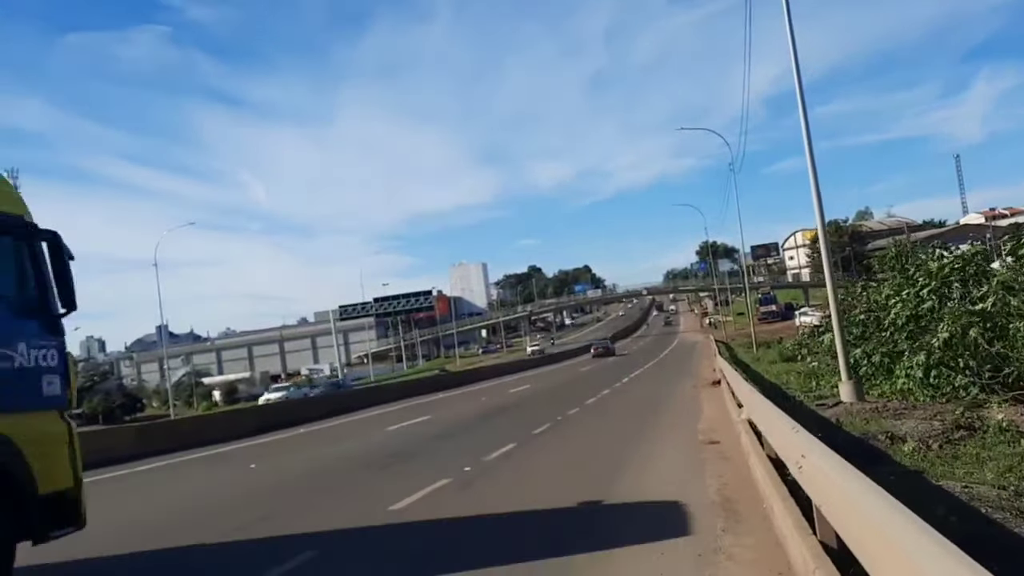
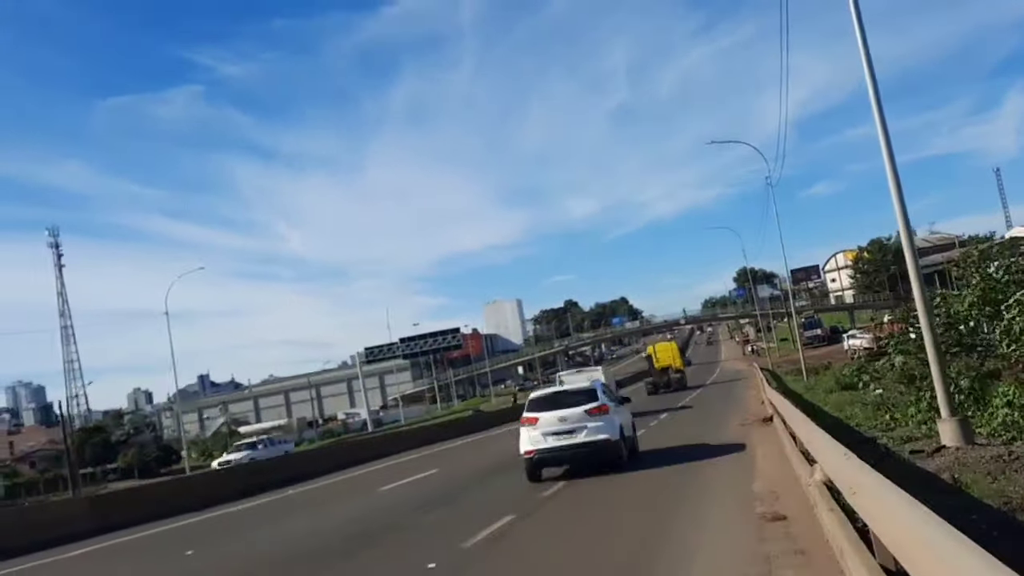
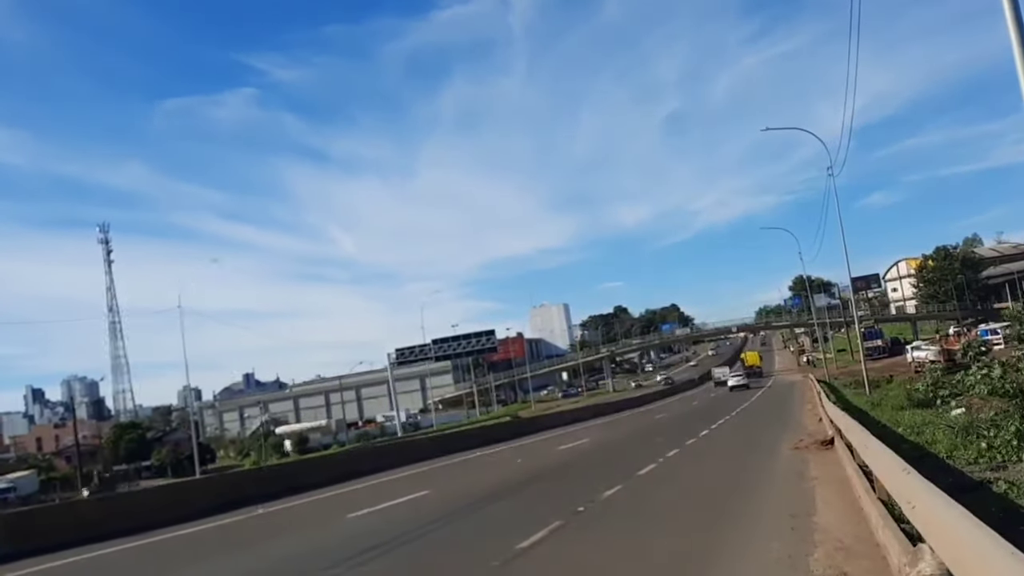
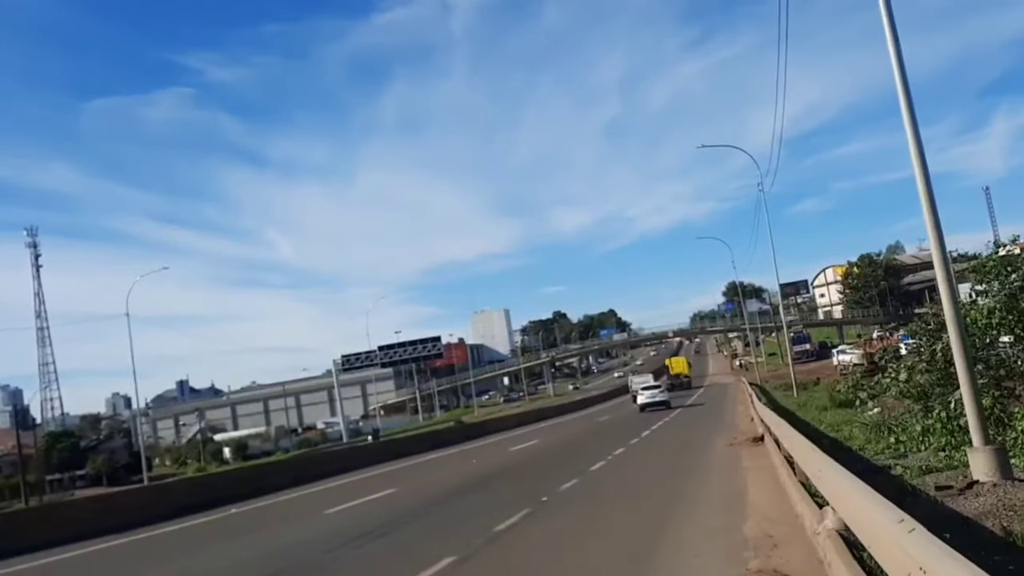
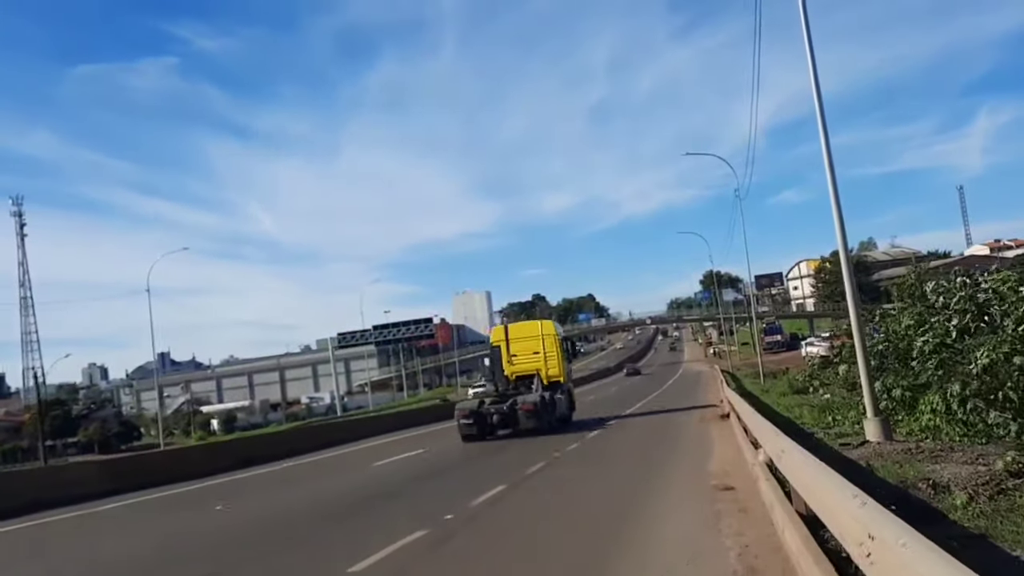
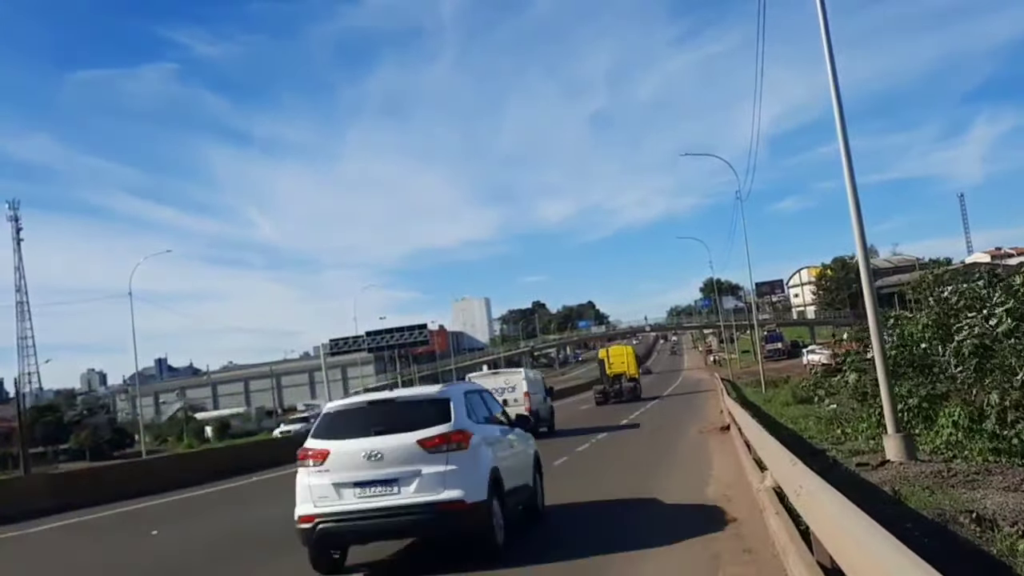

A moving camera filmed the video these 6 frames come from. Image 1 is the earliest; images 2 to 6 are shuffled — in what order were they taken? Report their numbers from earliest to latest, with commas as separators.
5, 6, 2, 4, 3
